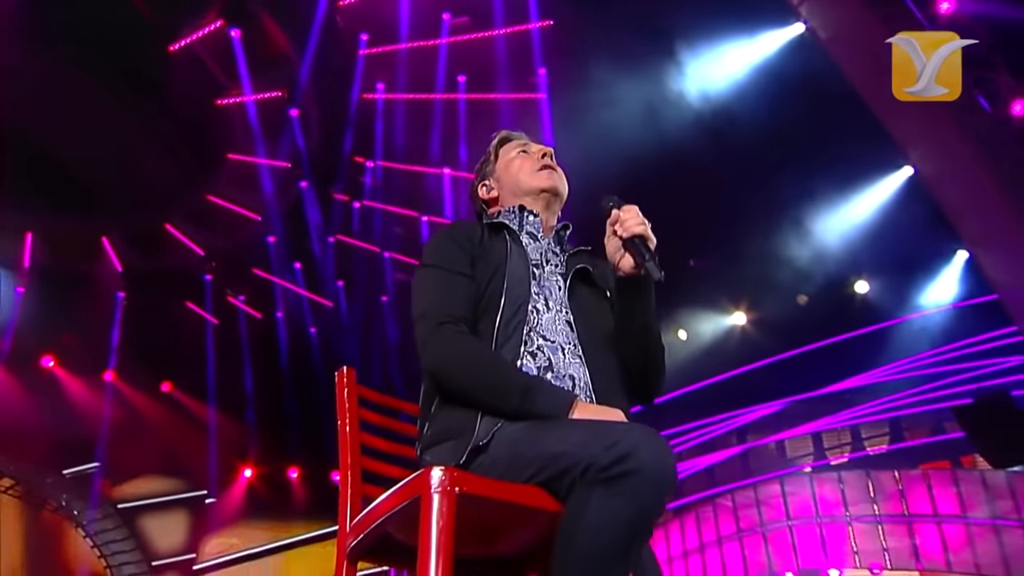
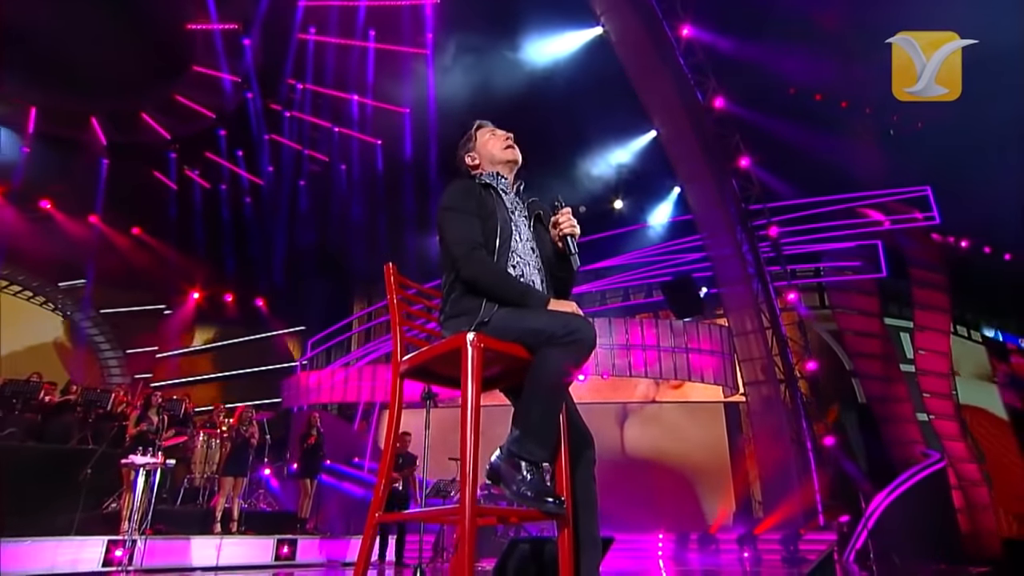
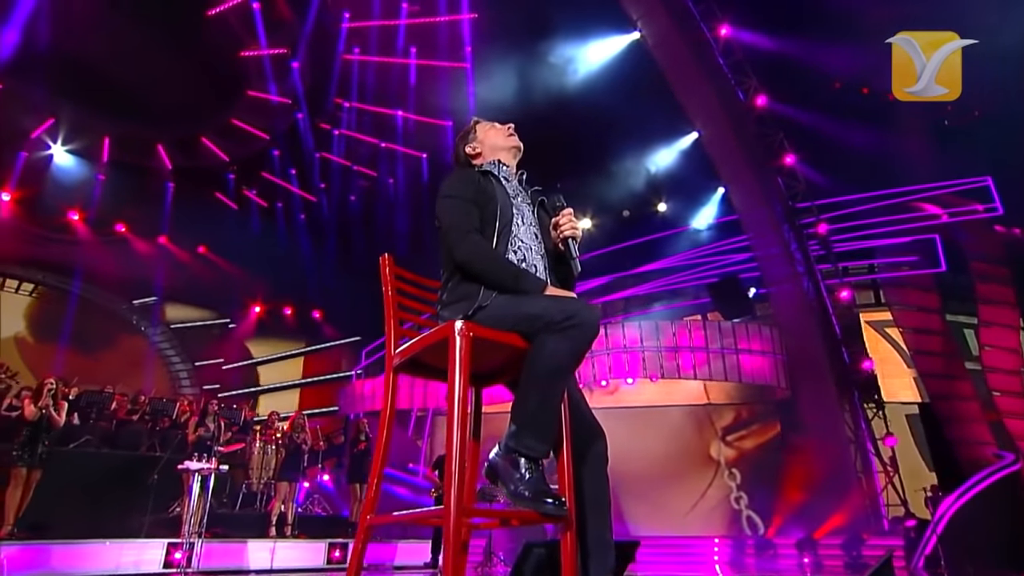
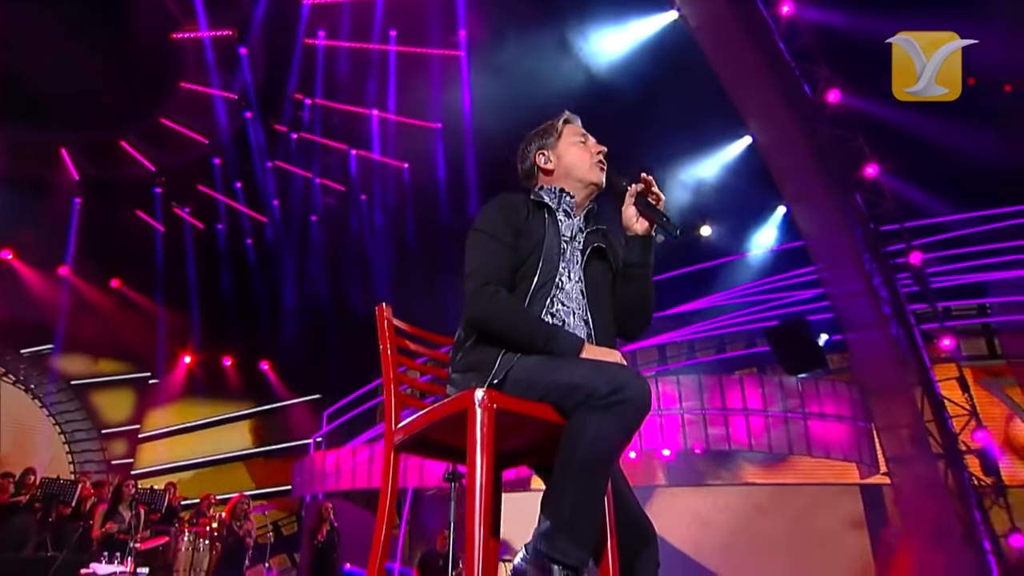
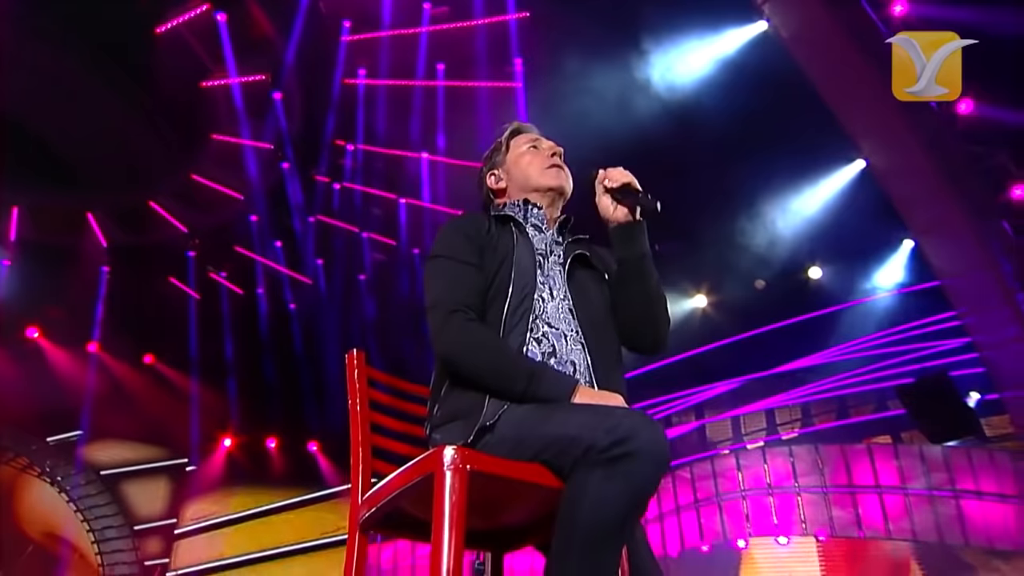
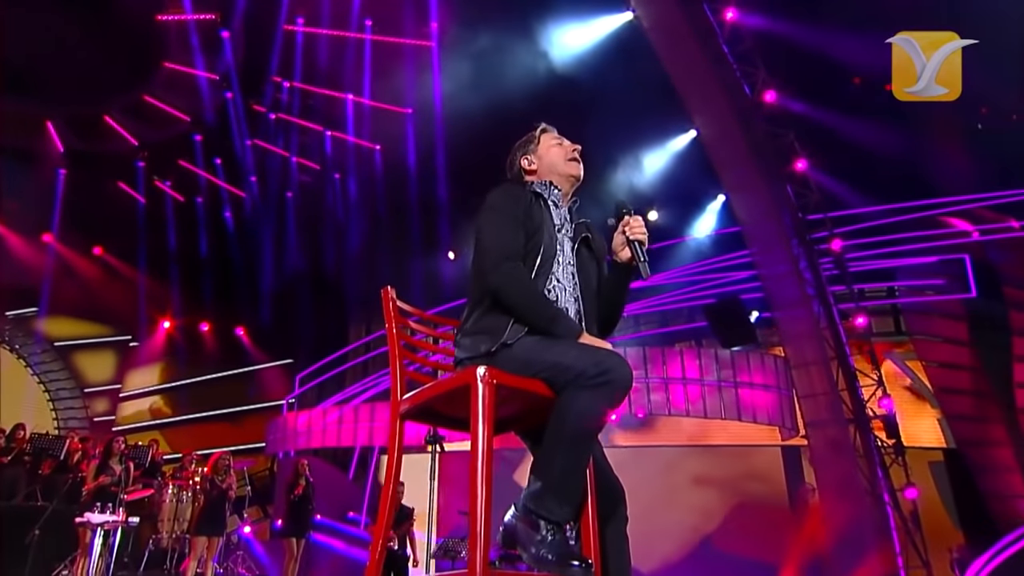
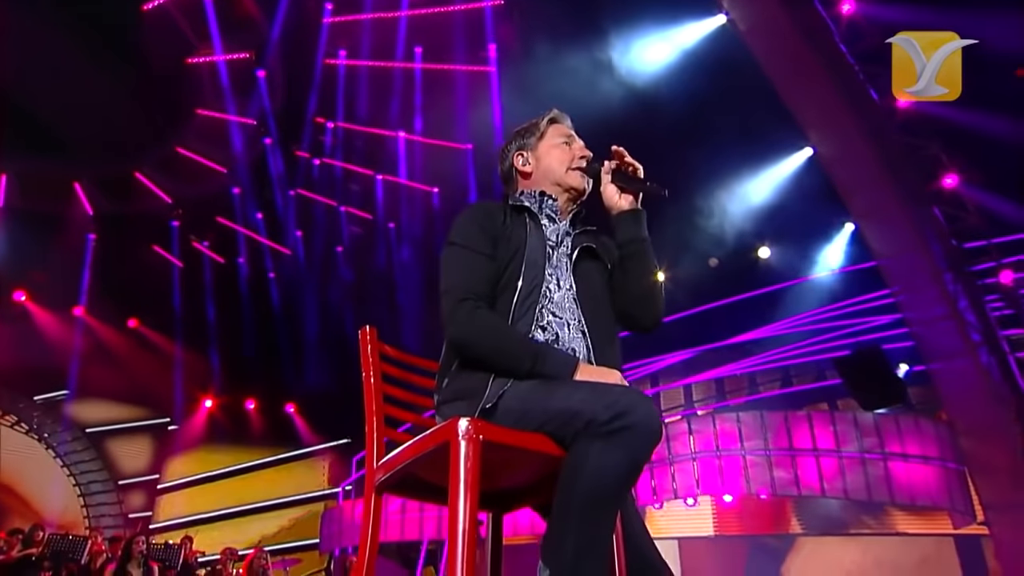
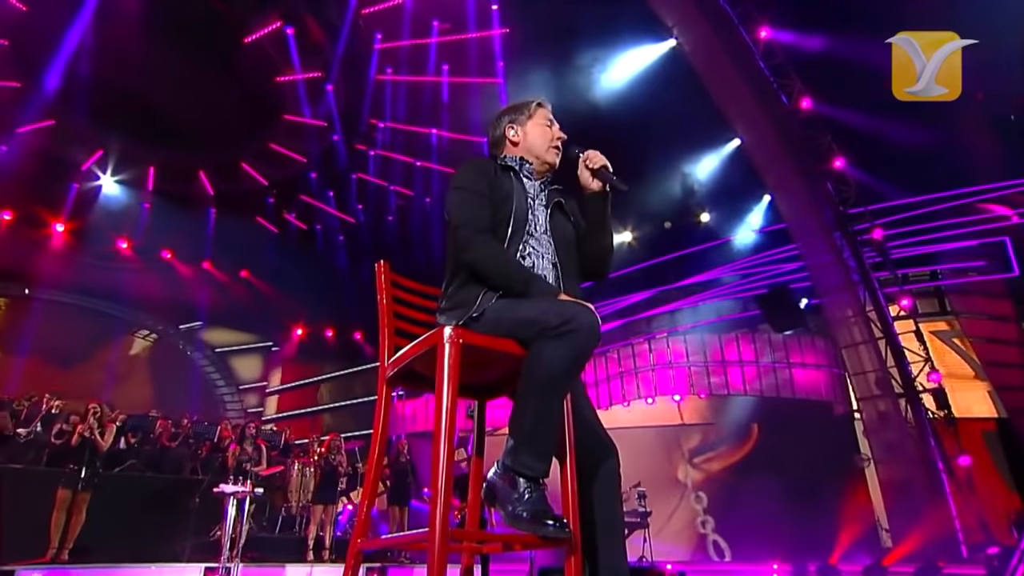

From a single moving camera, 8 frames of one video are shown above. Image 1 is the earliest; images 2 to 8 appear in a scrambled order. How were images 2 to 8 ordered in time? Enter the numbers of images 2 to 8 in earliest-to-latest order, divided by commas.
5, 7, 4, 6, 2, 3, 8
